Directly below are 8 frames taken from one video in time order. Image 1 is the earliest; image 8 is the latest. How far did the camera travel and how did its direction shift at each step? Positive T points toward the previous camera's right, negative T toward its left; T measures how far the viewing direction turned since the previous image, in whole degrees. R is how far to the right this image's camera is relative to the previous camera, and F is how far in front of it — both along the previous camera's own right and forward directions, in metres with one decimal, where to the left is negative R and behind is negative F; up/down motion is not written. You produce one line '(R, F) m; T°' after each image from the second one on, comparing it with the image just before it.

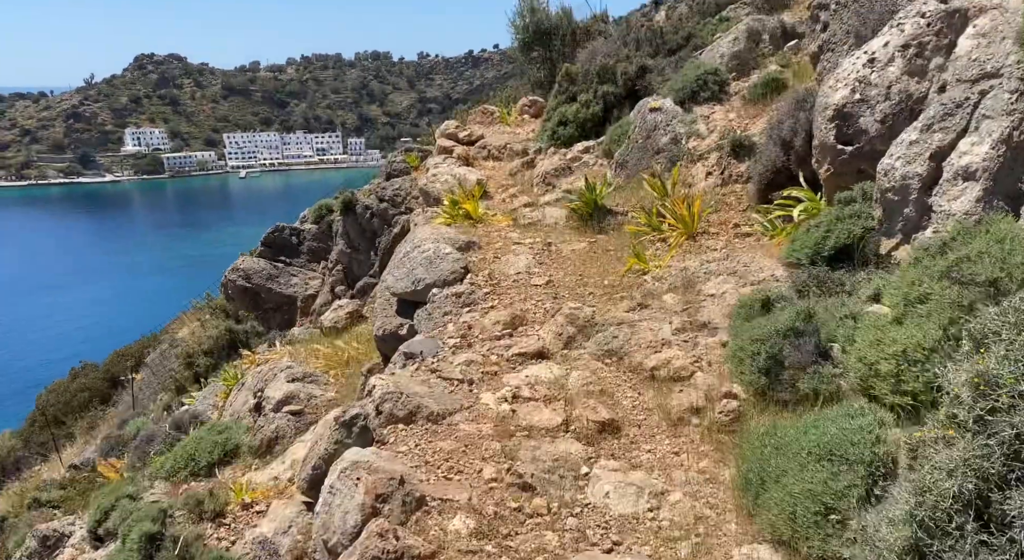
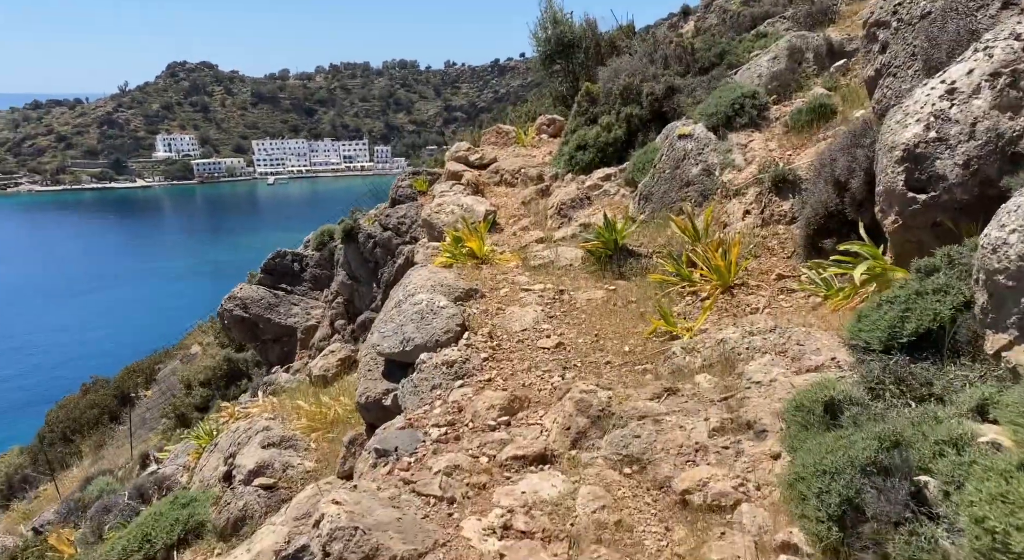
(+0.1, +1.0) m; -2°
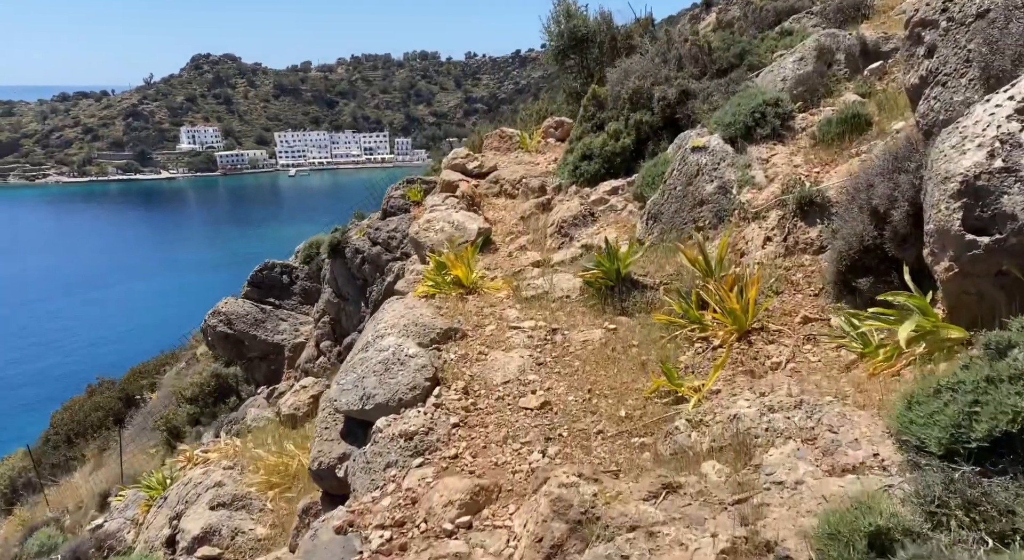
(+0.3, +0.9) m; -1°
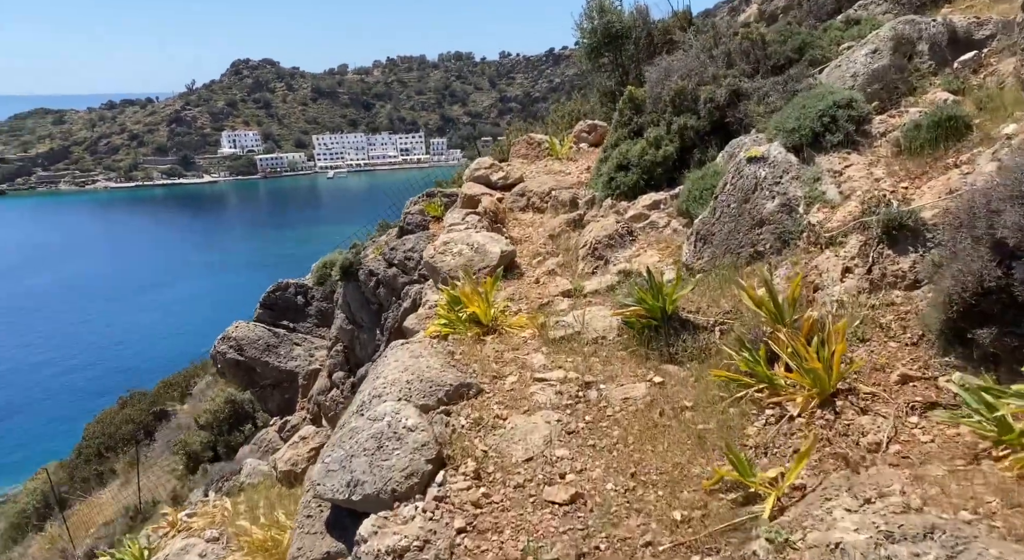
(+0.1, +1.1) m; -3°
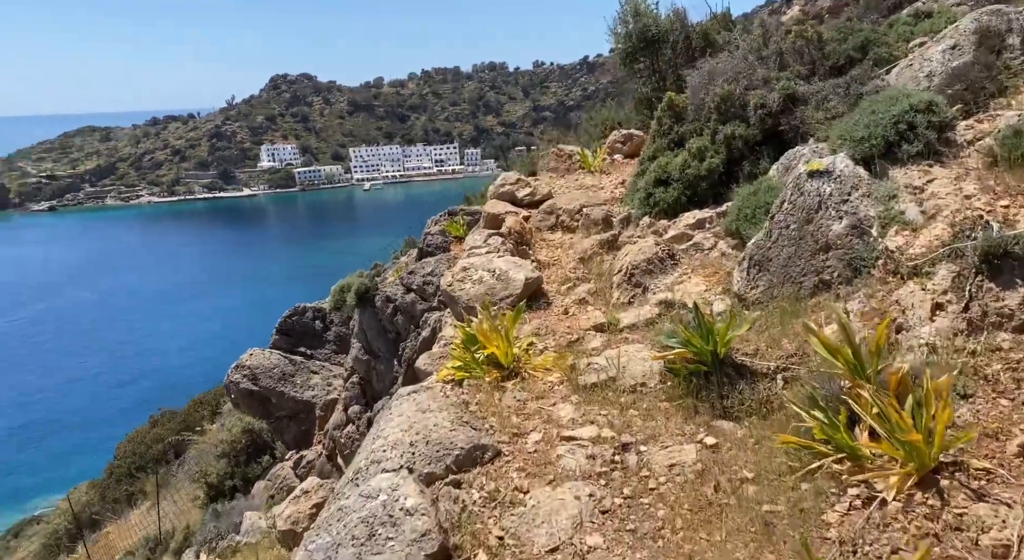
(+0.1, +0.8) m; -3°
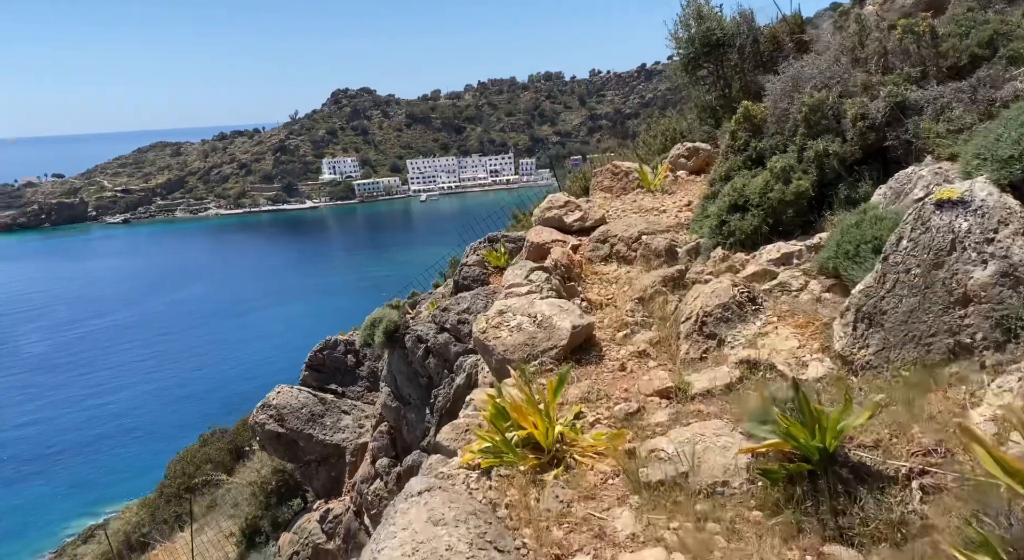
(+0.1, +1.2) m; -4°
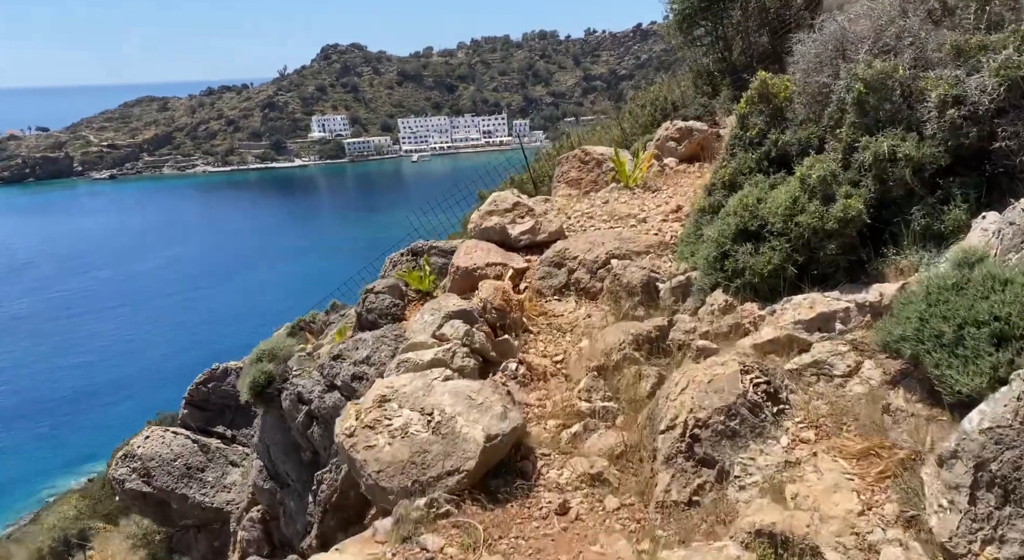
(+0.6, +2.4) m; +1°
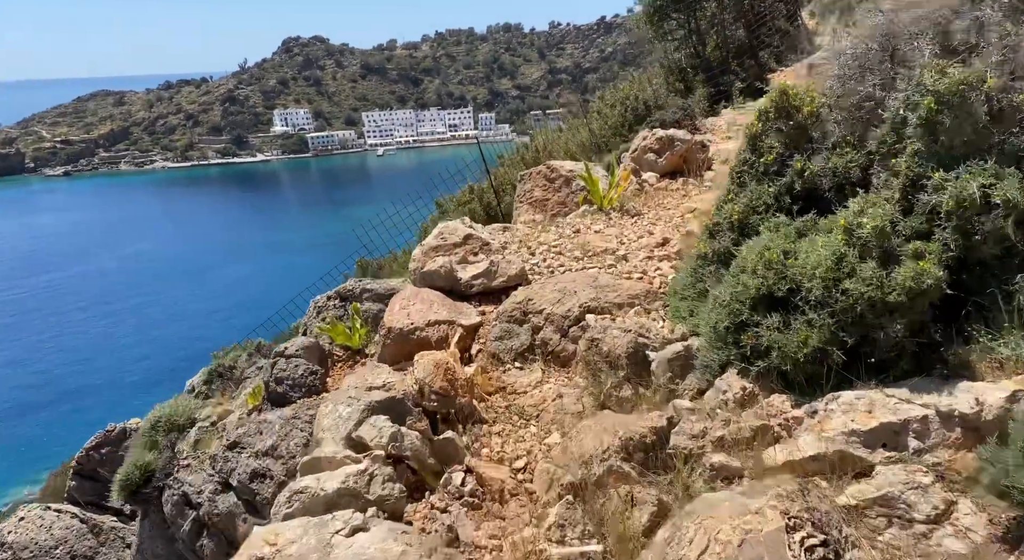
(+0.1, +1.3) m; +2°
